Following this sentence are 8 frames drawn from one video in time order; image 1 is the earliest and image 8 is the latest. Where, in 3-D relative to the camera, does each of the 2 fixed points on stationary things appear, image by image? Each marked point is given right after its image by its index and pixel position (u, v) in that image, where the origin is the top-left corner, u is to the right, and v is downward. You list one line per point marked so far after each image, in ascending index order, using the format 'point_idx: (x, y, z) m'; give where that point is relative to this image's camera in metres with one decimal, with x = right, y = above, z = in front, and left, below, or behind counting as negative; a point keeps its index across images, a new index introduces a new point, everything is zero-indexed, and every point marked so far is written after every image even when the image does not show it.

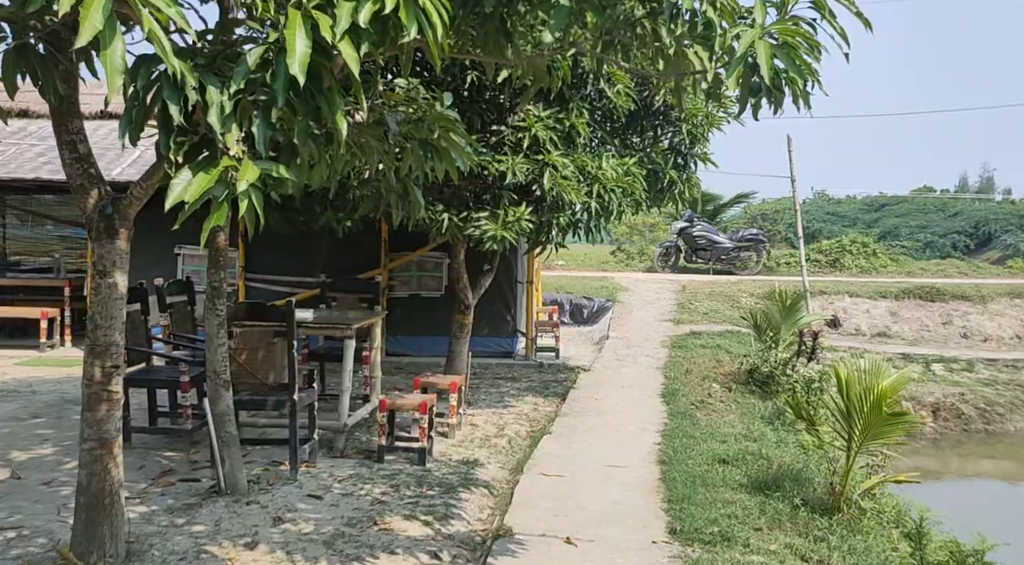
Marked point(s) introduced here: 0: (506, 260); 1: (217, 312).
0: (-0.1, +0.3, +10.9) m
1: (-1.7, -0.2, +5.7) m
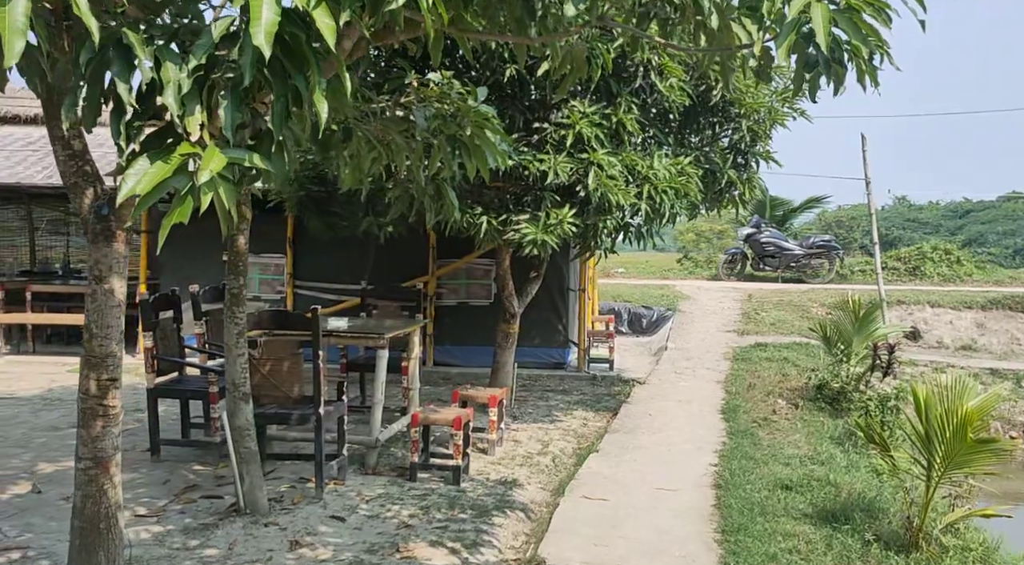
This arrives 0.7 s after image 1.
0: (+0.5, +0.2, +10.5) m
1: (-1.5, -0.2, +5.3) m
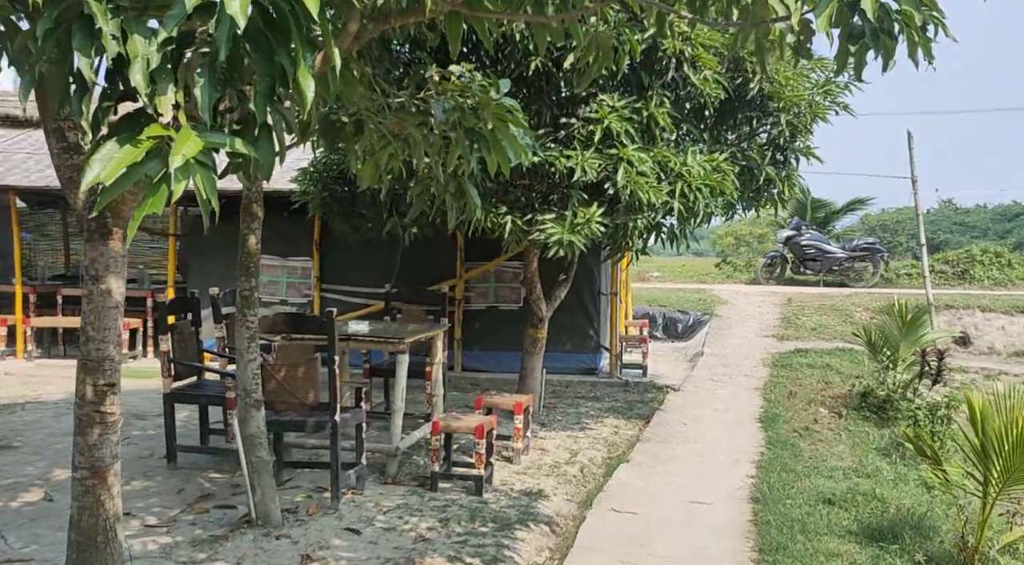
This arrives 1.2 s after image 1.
0: (+0.8, +0.1, +10.2) m
1: (-1.4, -0.2, +5.1) m
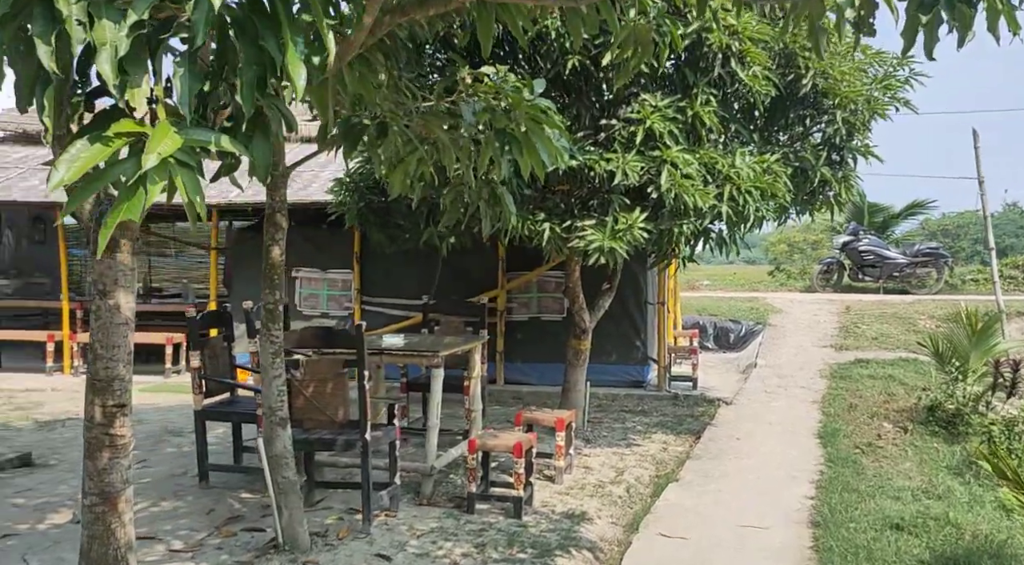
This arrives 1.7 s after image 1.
0: (+1.2, +0.1, +9.8) m
1: (-1.2, -0.3, +4.9) m
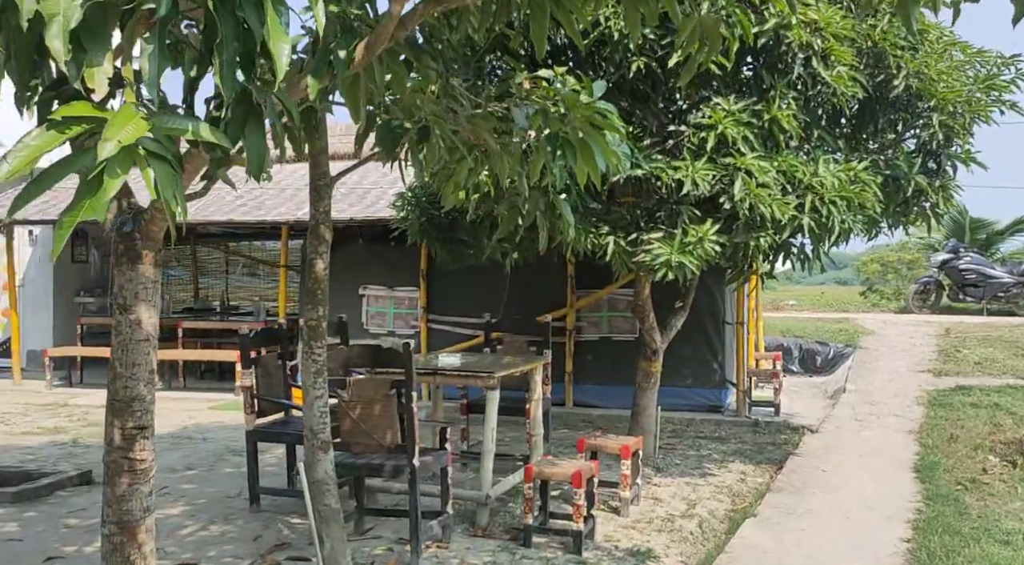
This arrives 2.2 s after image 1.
0: (+1.9, -0.1, +9.4) m
1: (-0.9, -0.4, +4.6) m
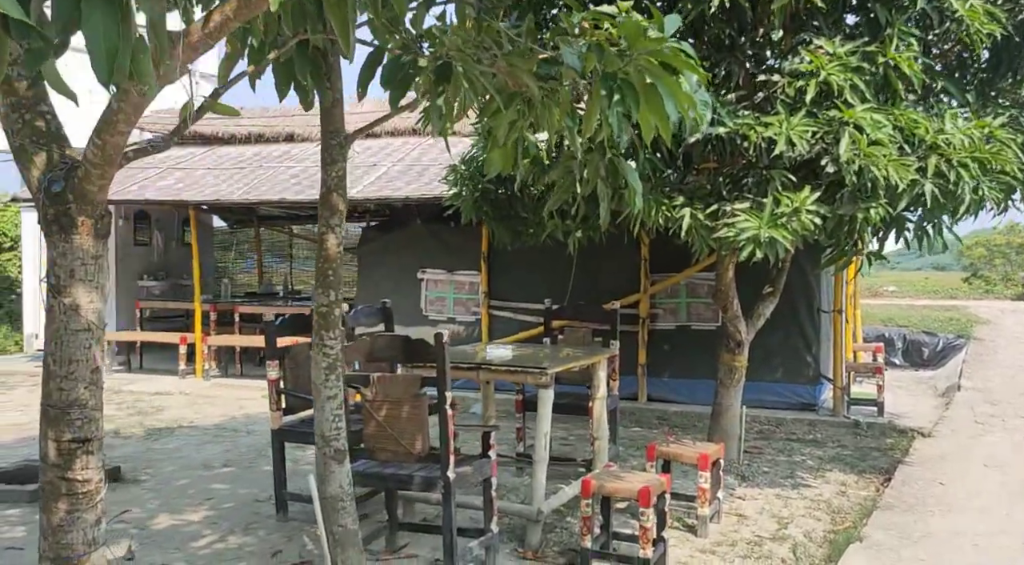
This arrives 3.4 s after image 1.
0: (+2.5, 0.0, +8.3) m
1: (-0.7, -0.3, +3.9) m
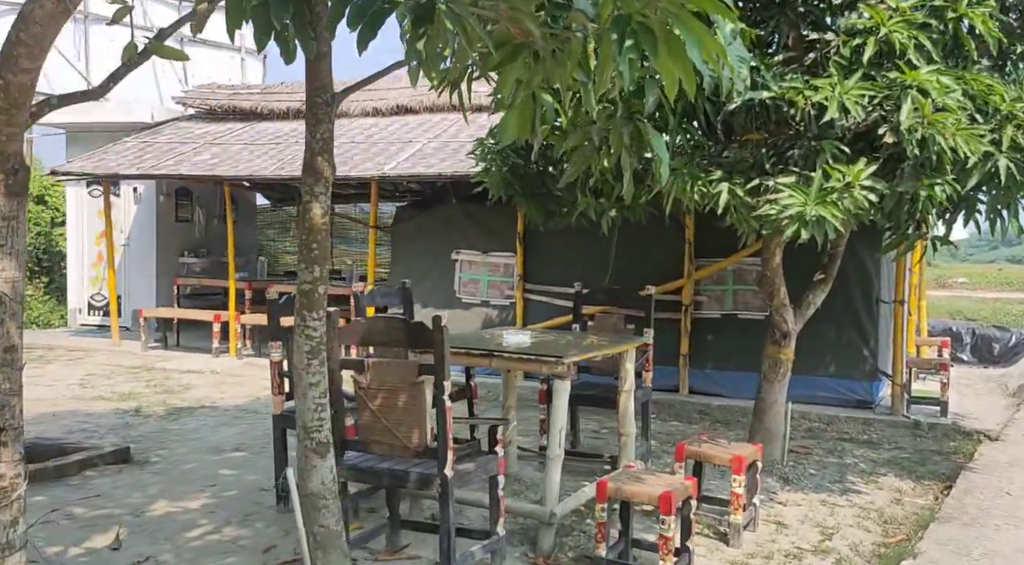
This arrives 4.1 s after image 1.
0: (+2.8, +0.1, +7.7) m
1: (-0.7, -0.2, +3.5) m
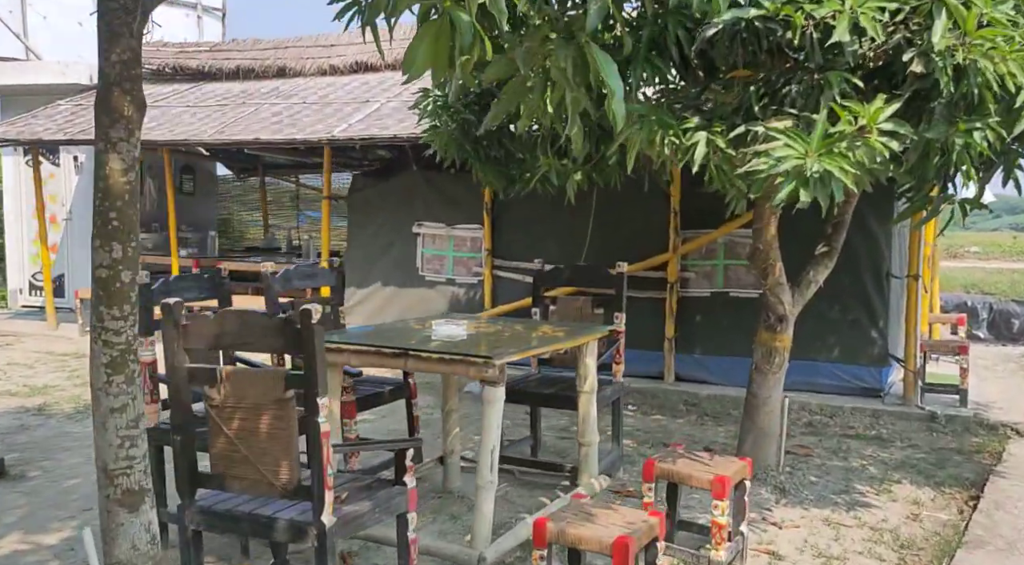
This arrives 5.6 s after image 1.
0: (+2.5, +0.3, +6.7) m
1: (-1.0, -0.1, +2.5) m
